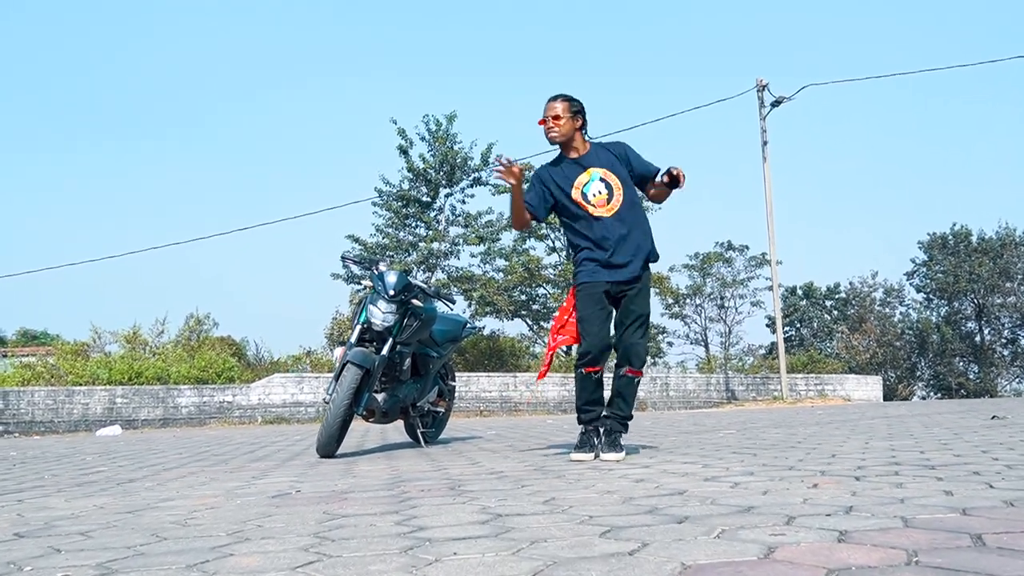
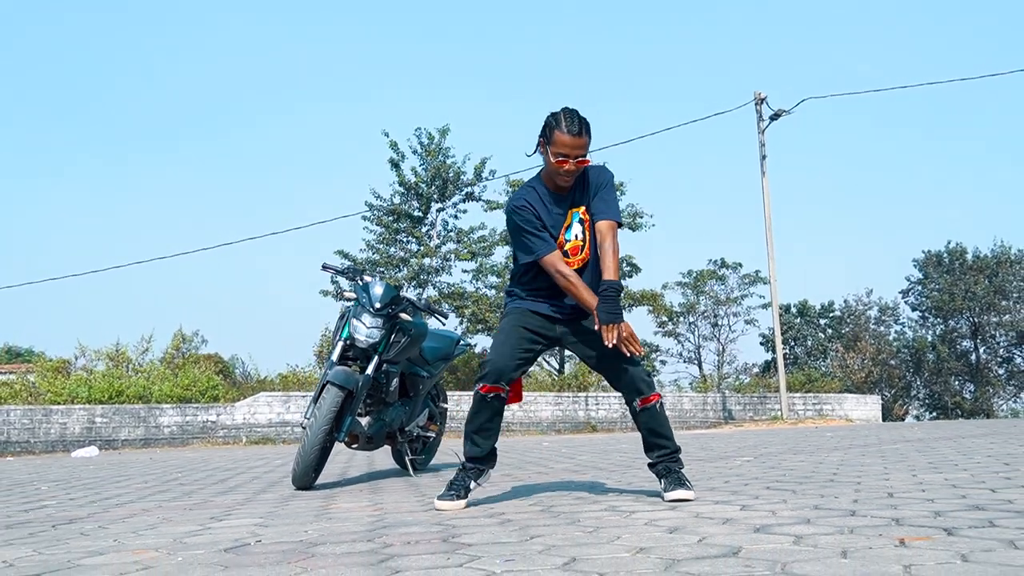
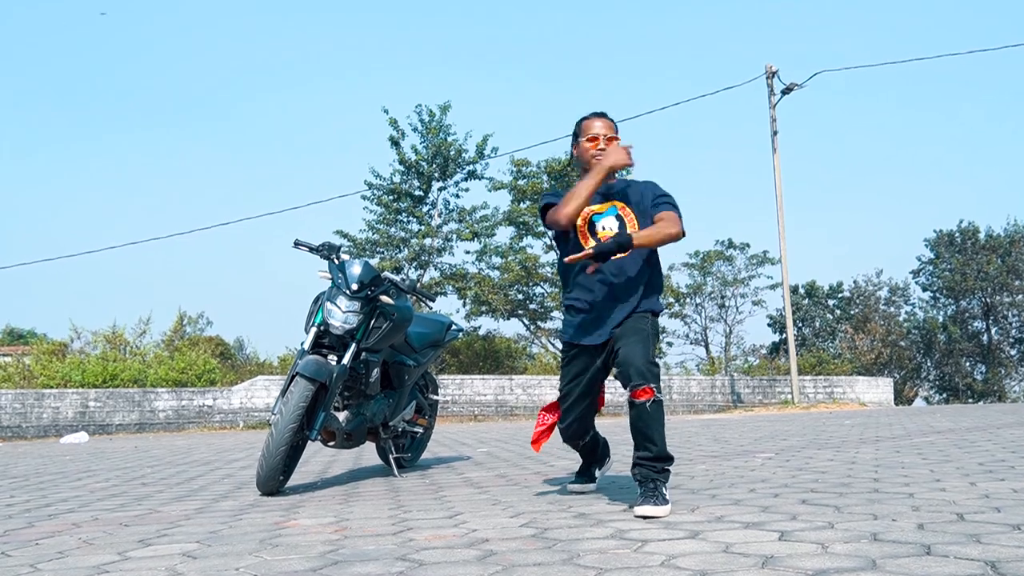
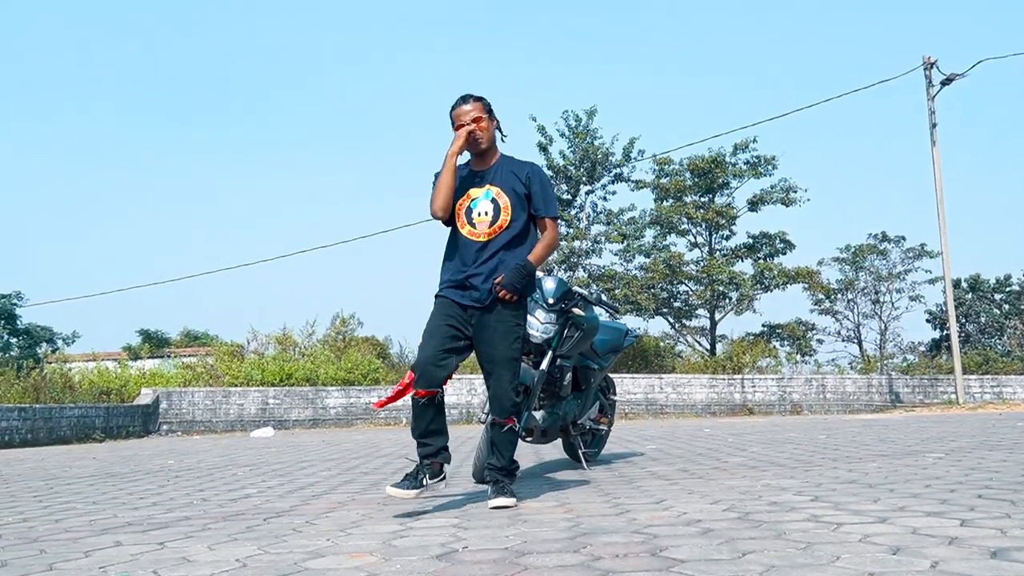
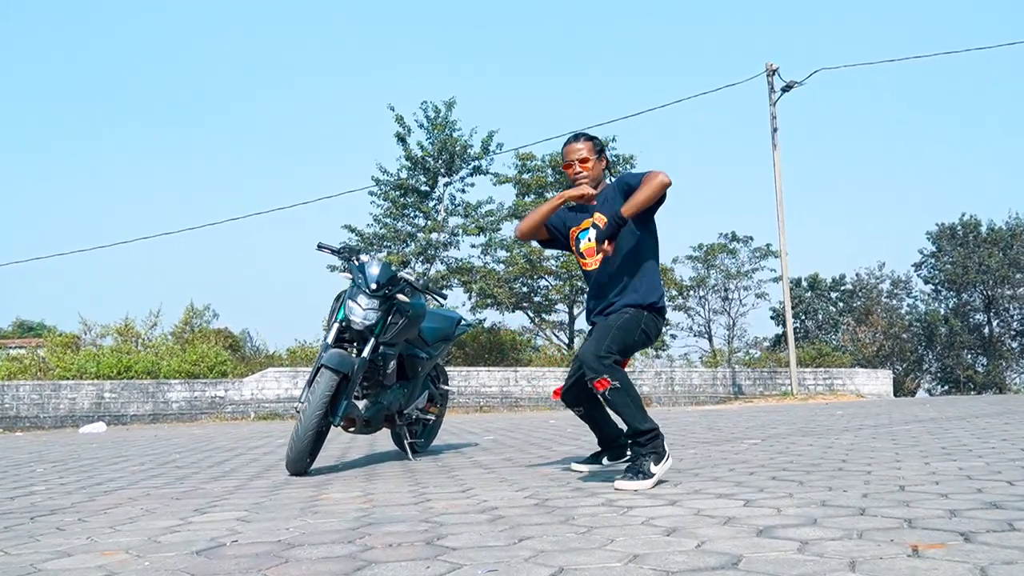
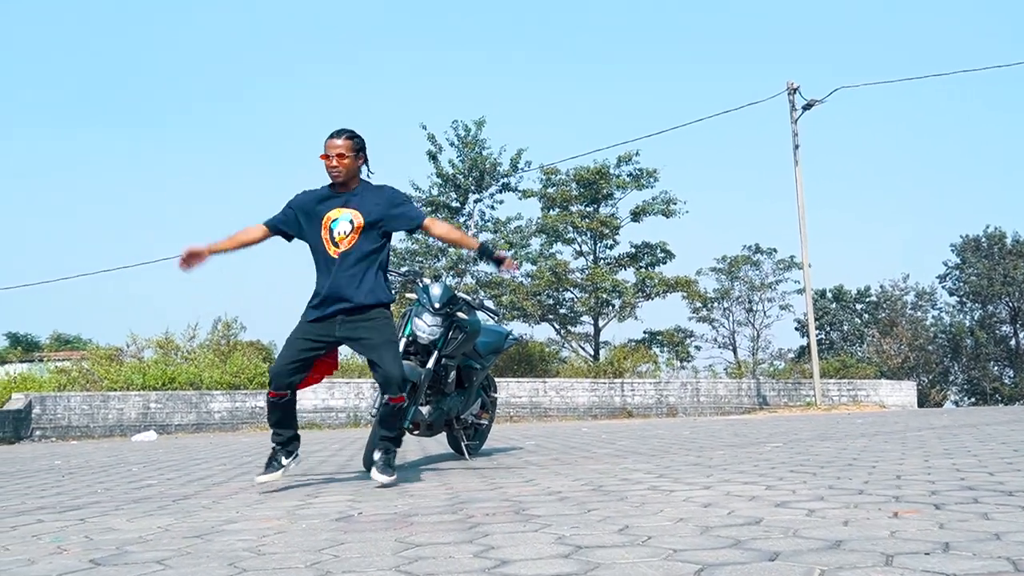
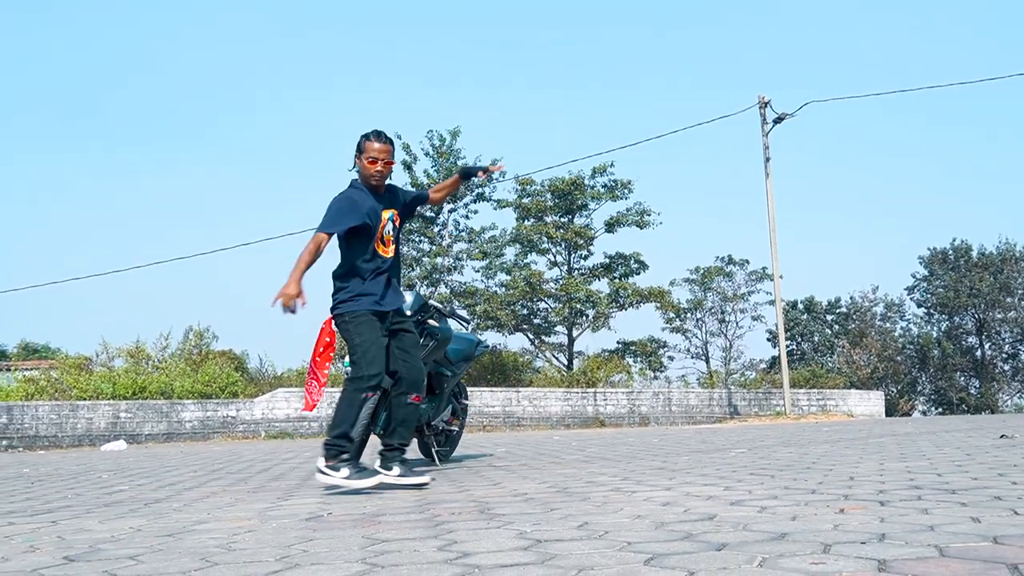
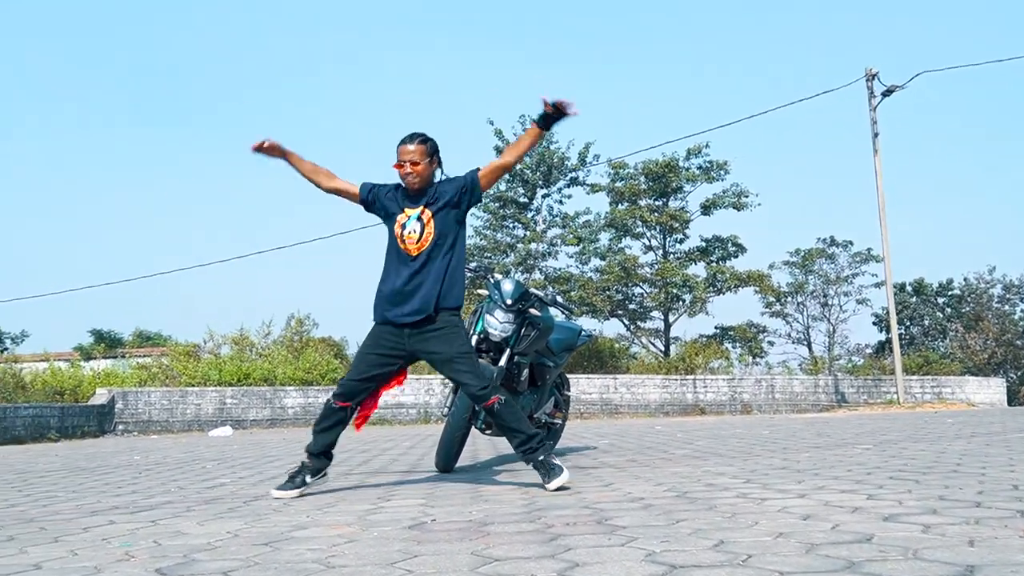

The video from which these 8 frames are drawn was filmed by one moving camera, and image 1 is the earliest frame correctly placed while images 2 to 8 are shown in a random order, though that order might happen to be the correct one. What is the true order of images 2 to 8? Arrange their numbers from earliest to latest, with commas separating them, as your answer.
5, 3, 2, 7, 6, 8, 4
